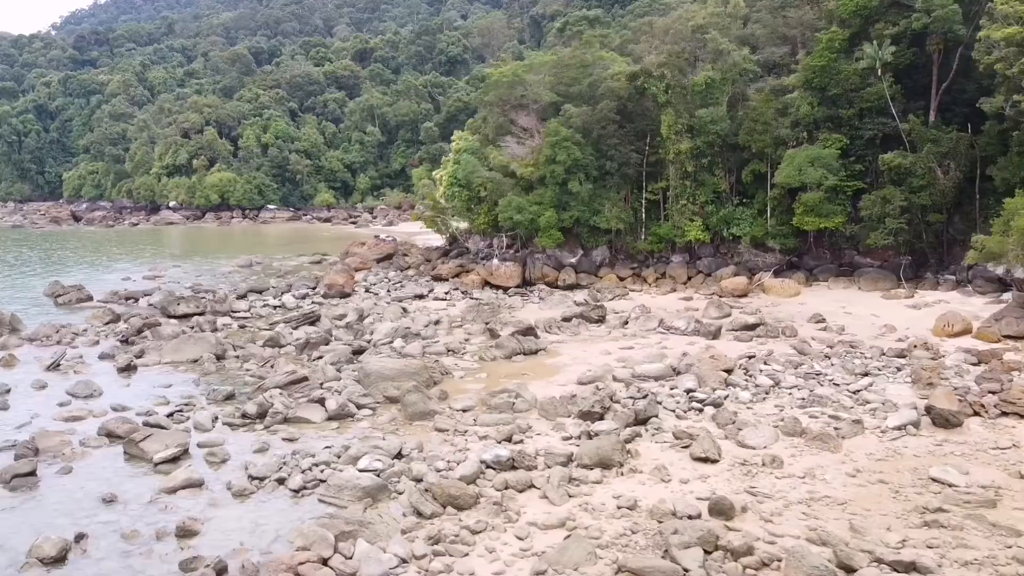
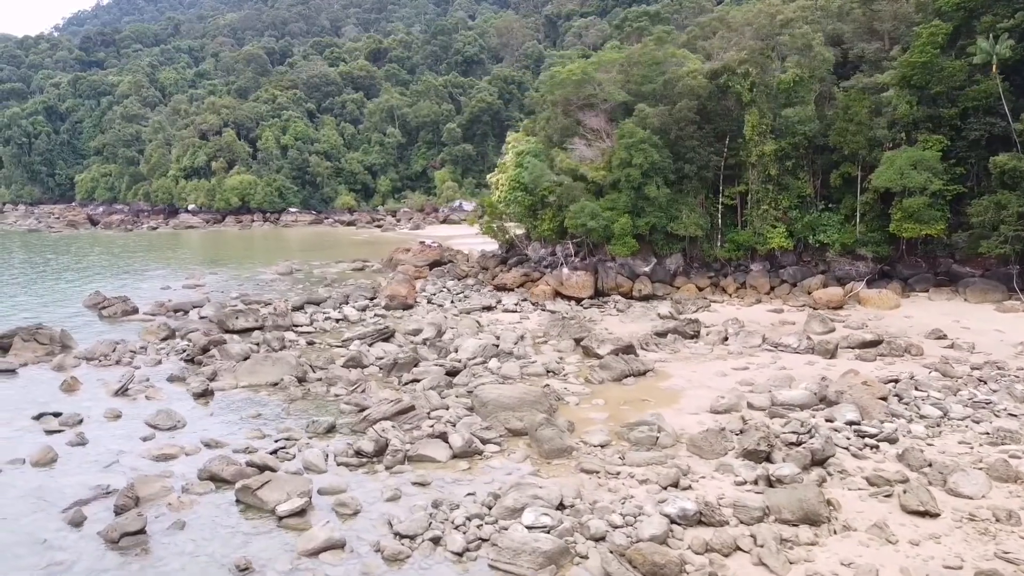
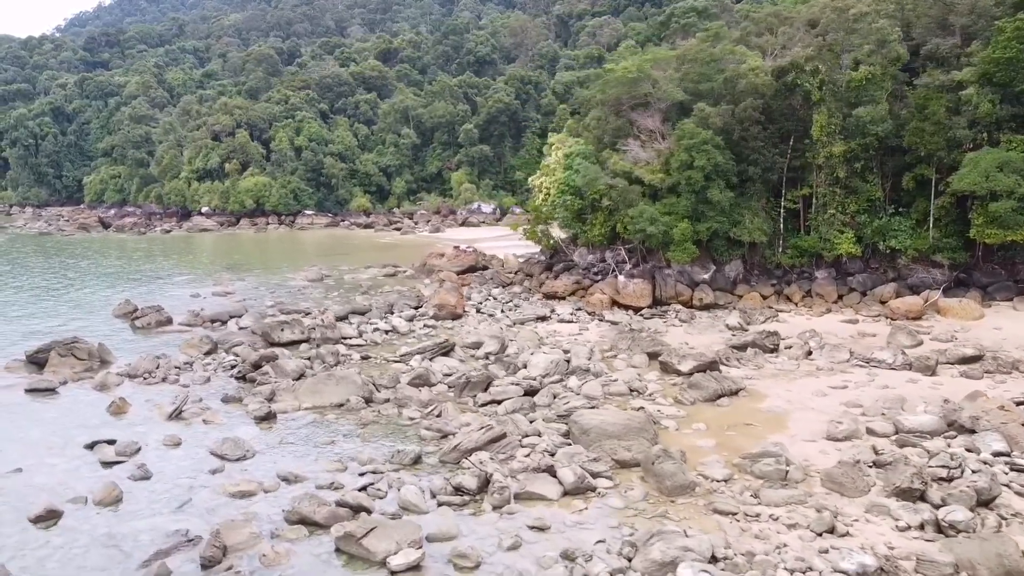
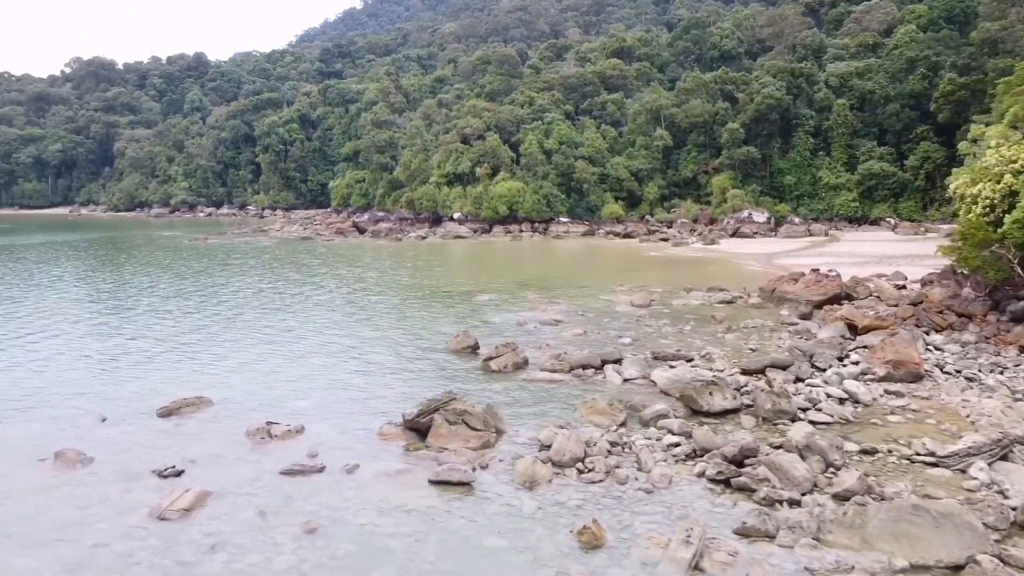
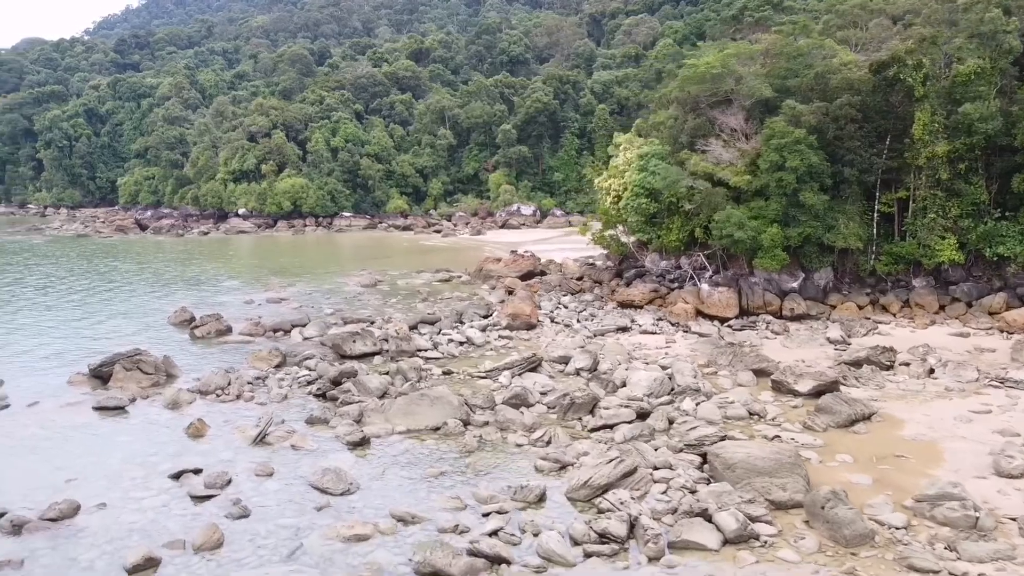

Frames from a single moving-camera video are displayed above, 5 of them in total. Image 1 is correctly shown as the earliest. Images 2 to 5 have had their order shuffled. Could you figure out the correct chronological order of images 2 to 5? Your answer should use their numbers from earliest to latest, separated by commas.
2, 3, 5, 4
